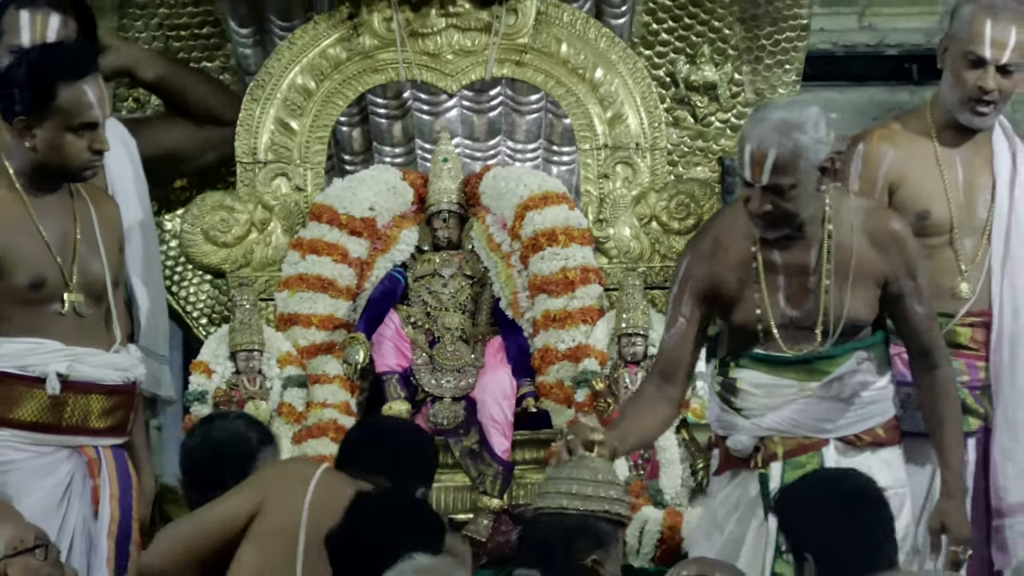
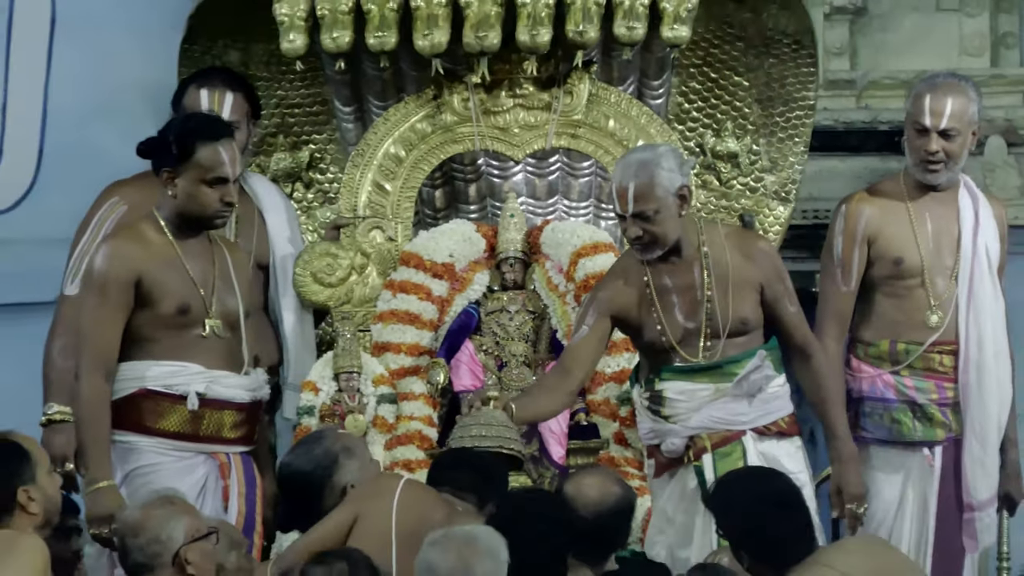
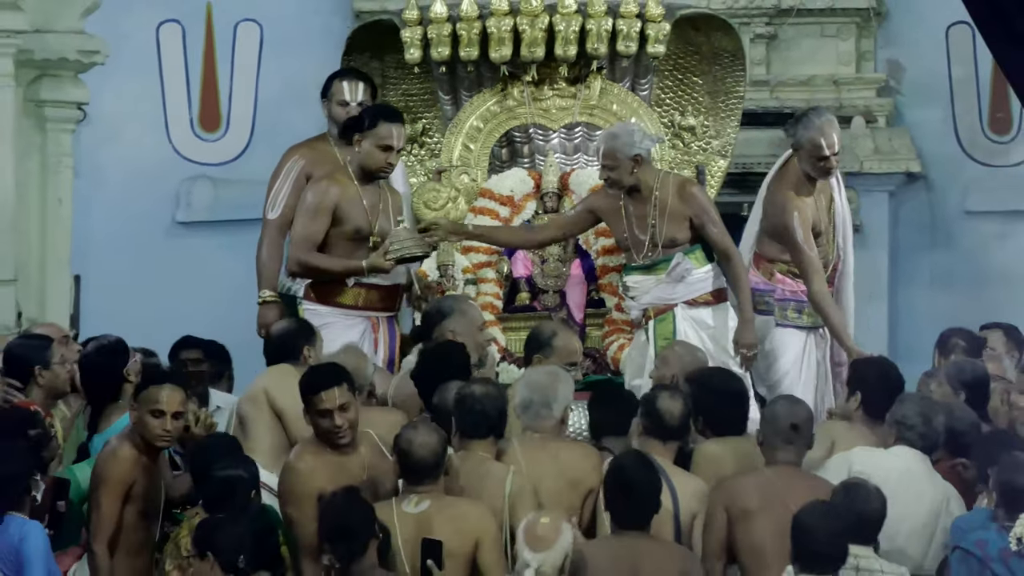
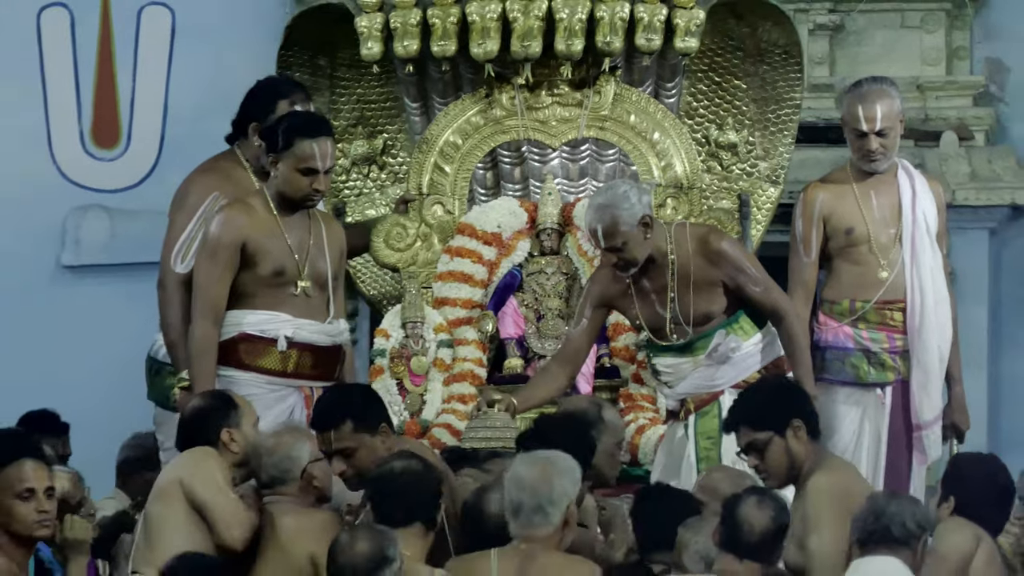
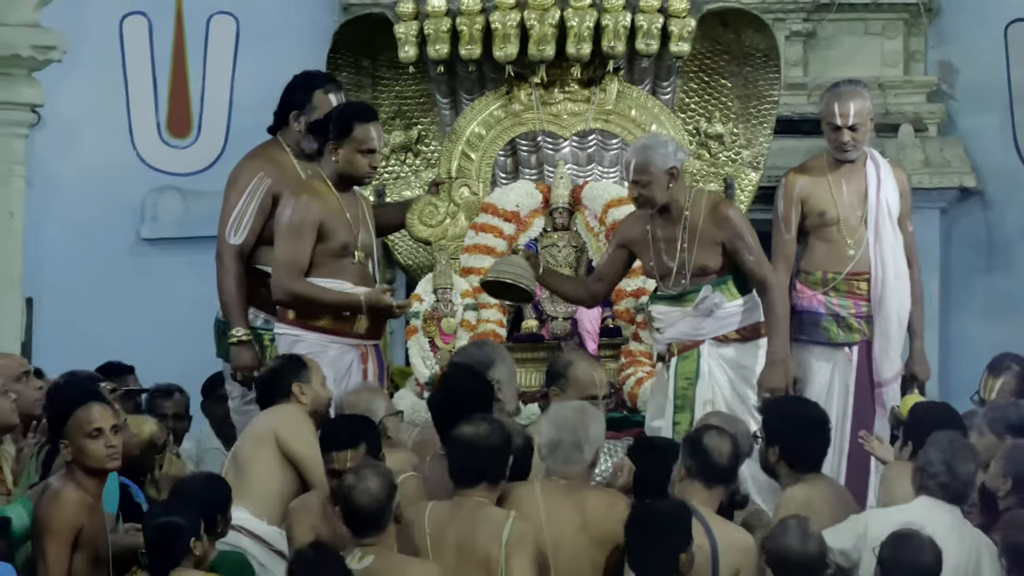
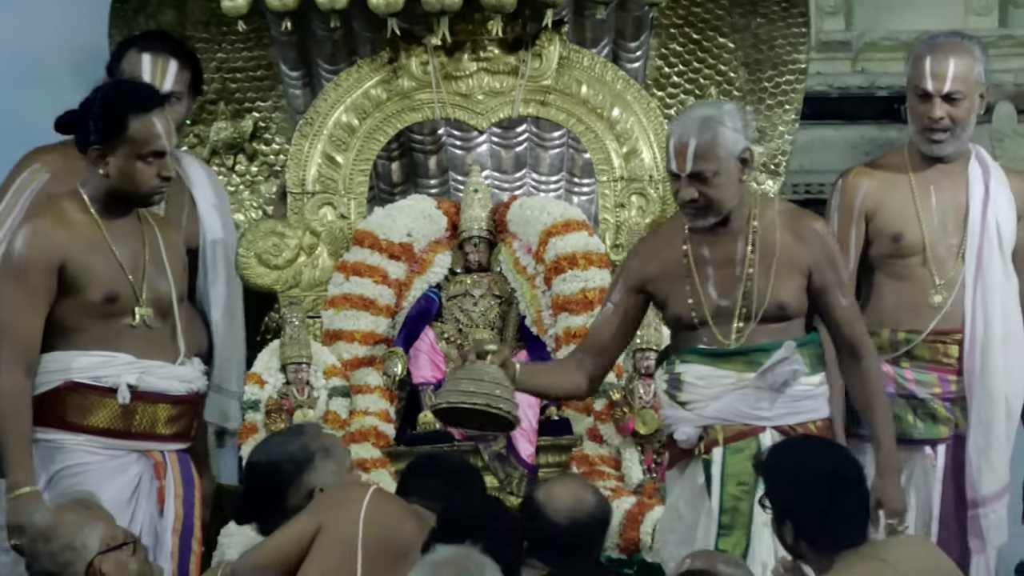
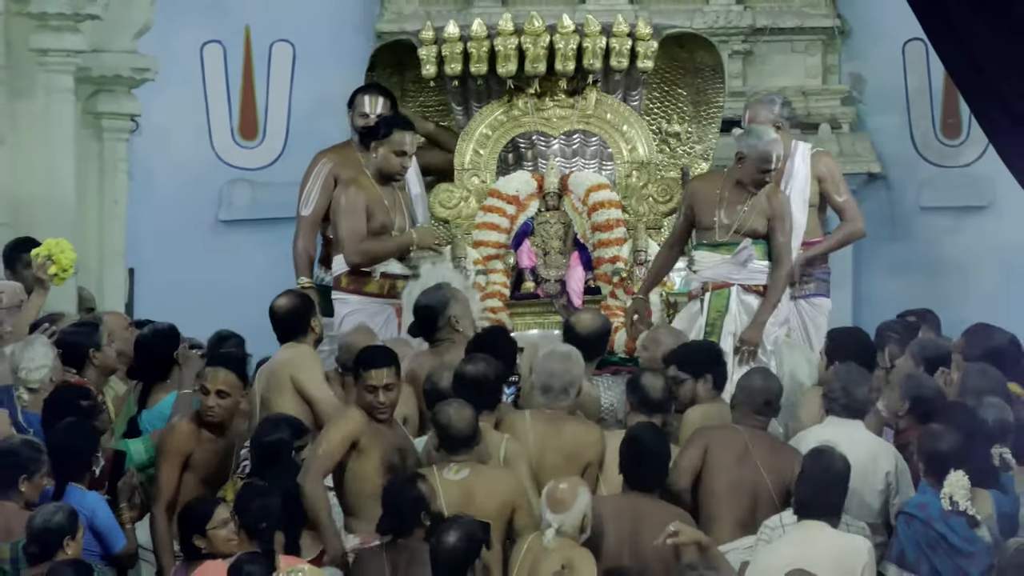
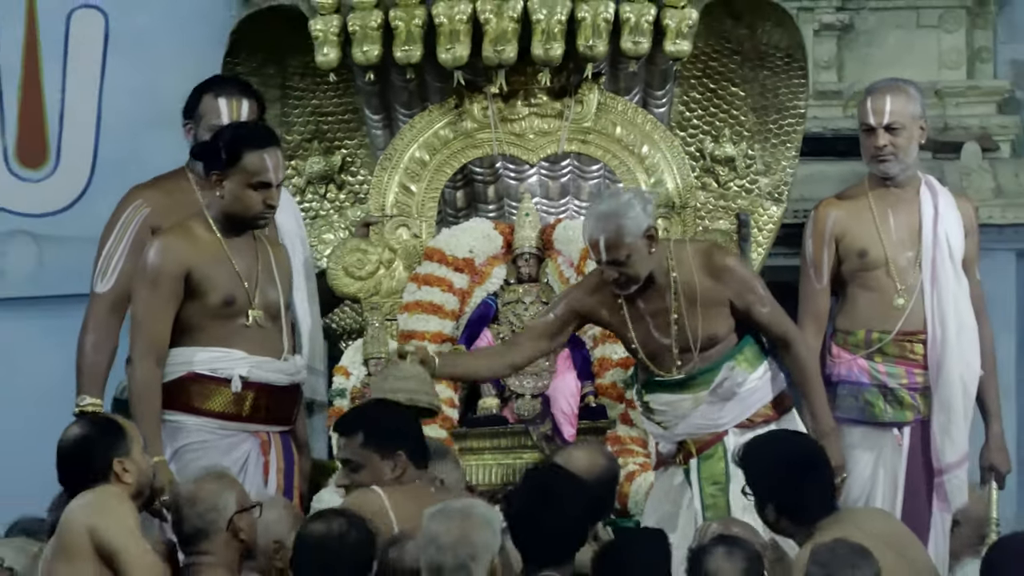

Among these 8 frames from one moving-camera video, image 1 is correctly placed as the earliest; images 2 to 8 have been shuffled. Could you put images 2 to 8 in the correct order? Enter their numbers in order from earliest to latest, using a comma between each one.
6, 2, 8, 4, 5, 3, 7
